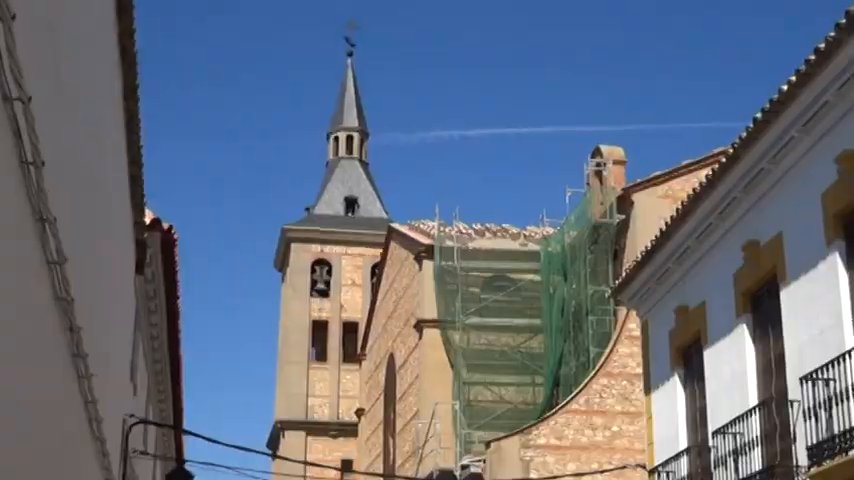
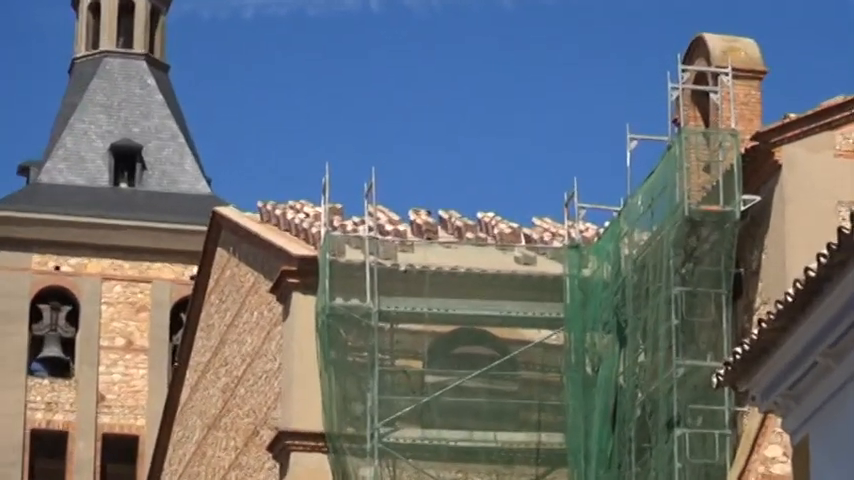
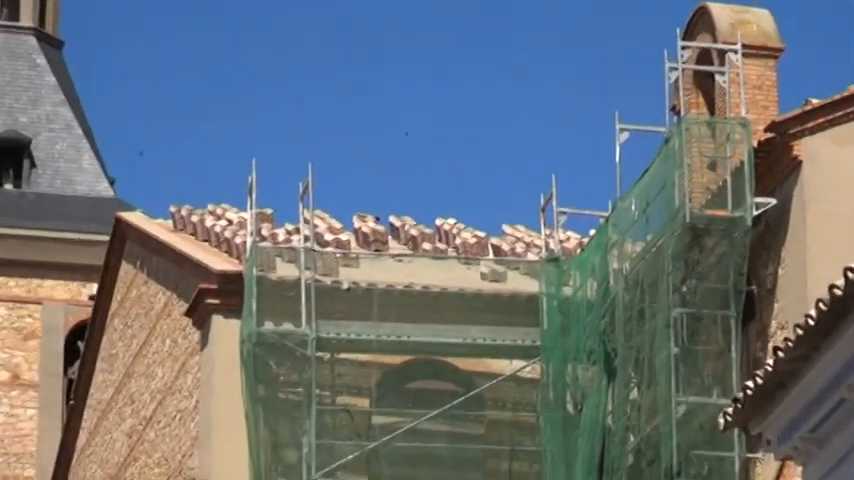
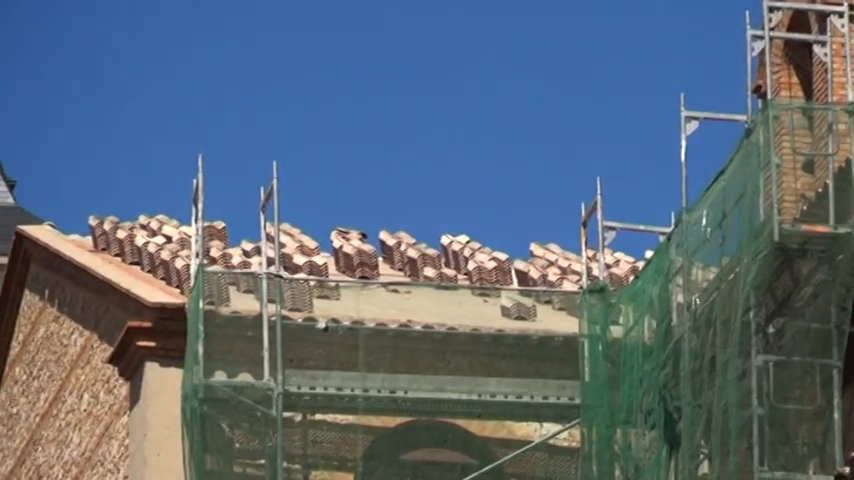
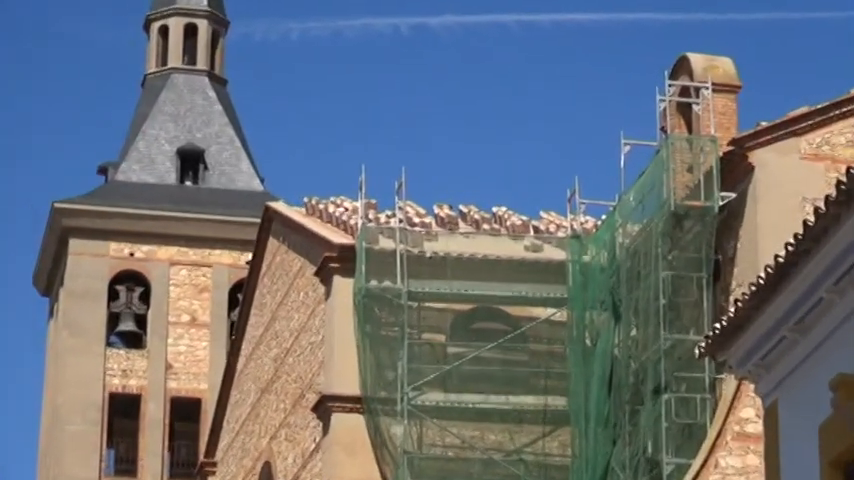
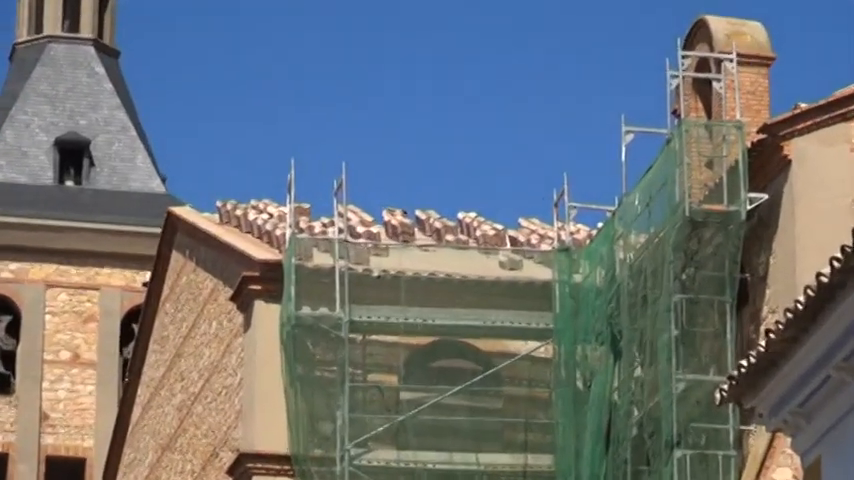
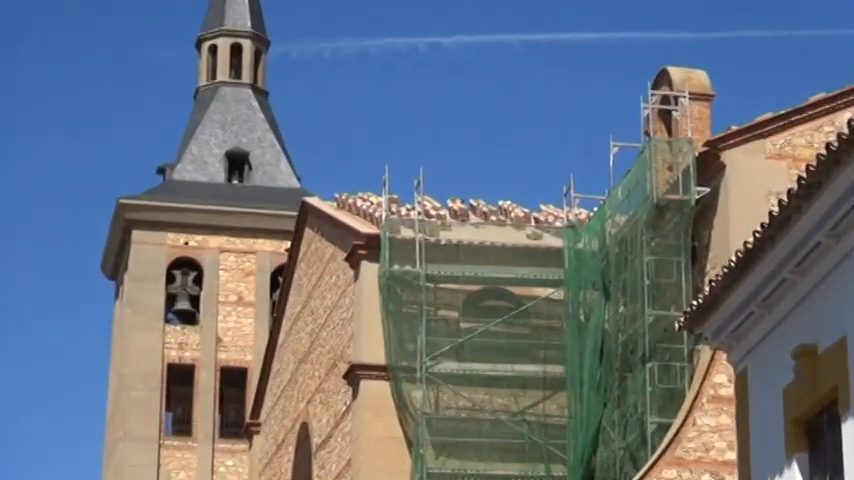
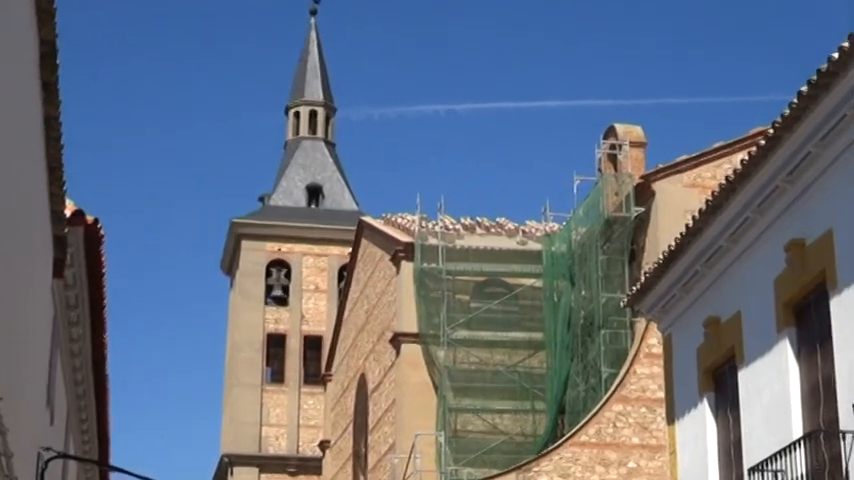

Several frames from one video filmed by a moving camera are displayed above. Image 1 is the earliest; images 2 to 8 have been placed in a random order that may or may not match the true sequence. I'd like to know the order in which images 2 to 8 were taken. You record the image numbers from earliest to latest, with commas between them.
8, 7, 5, 2, 6, 3, 4
